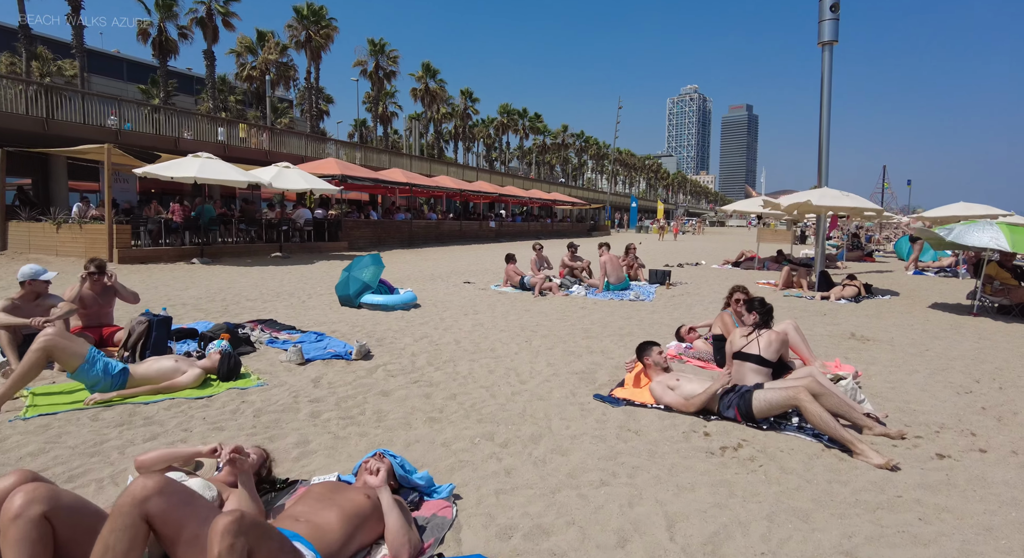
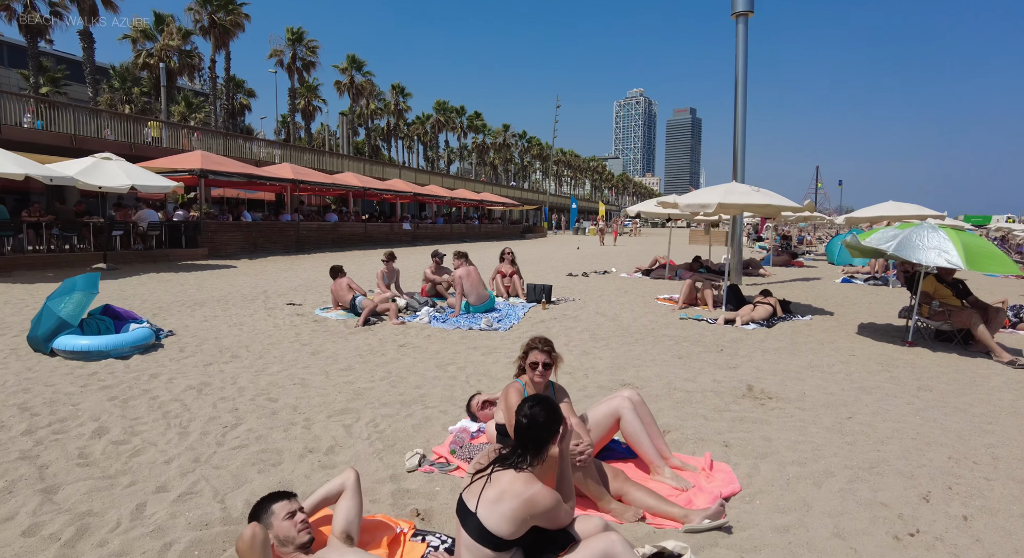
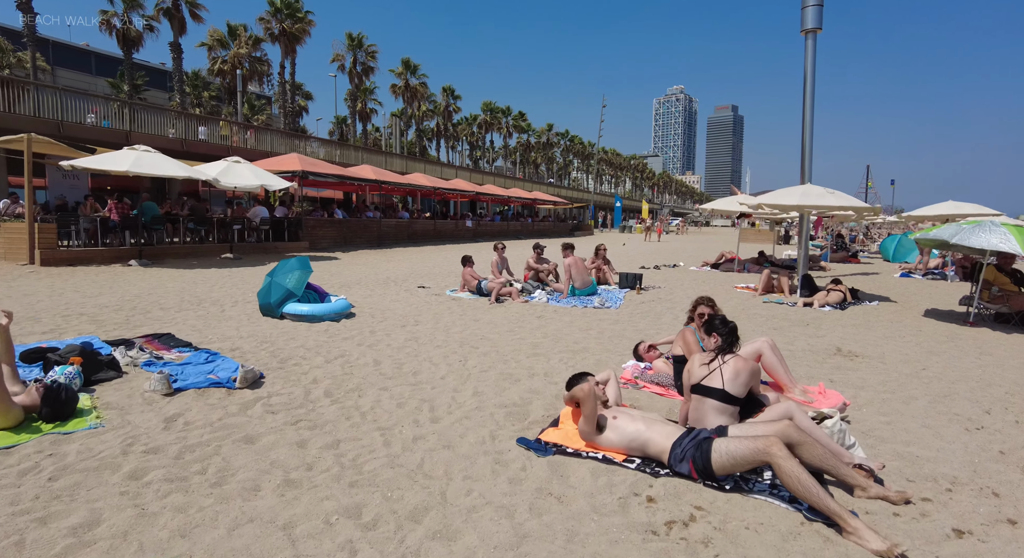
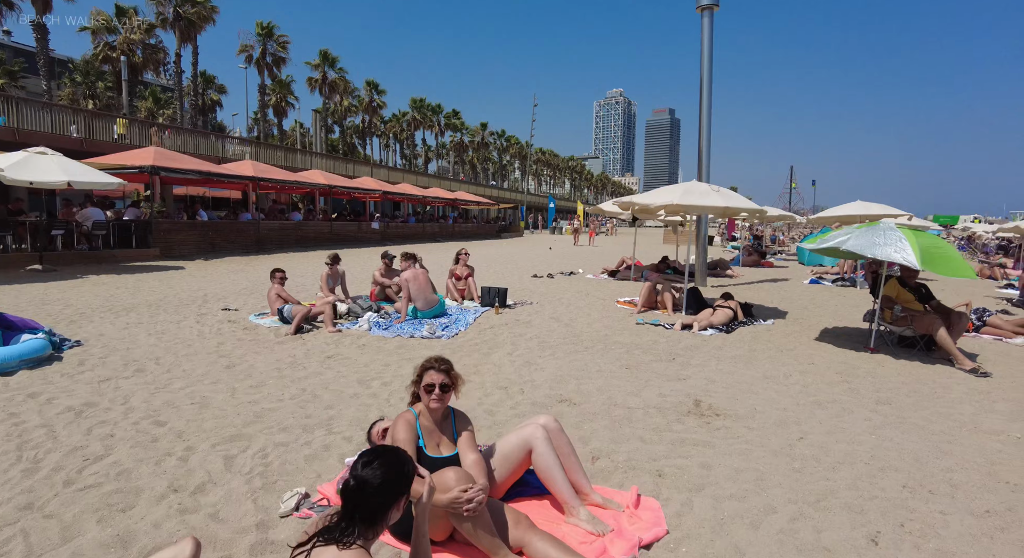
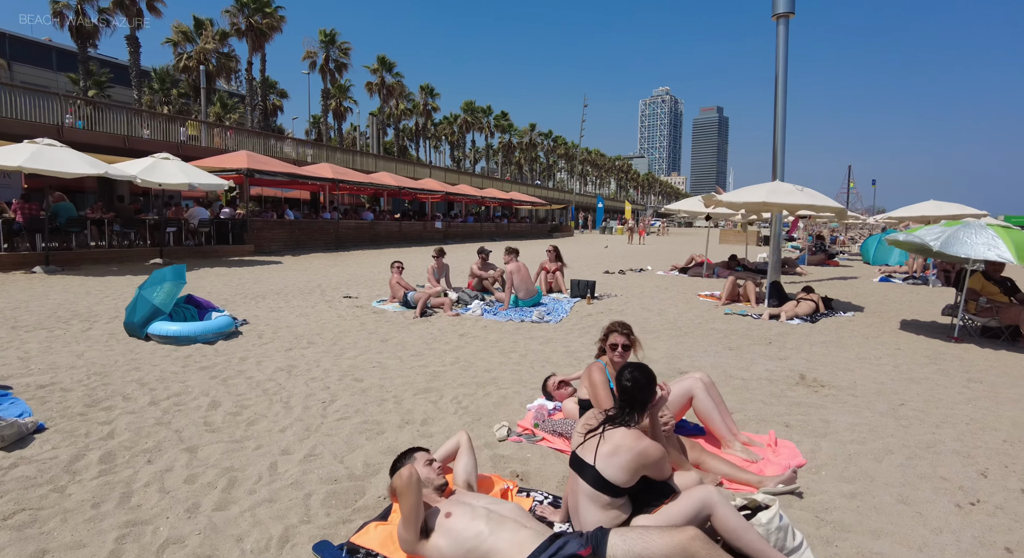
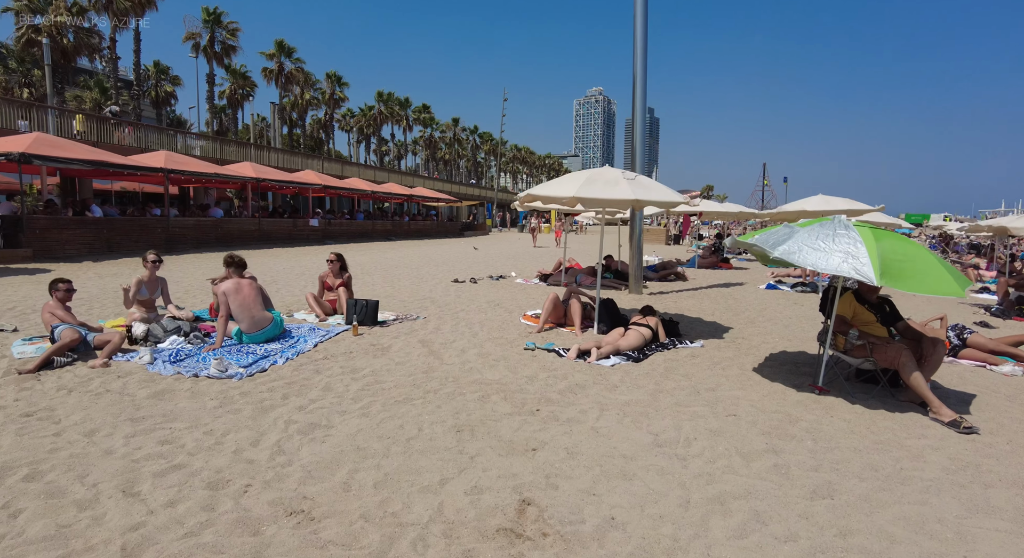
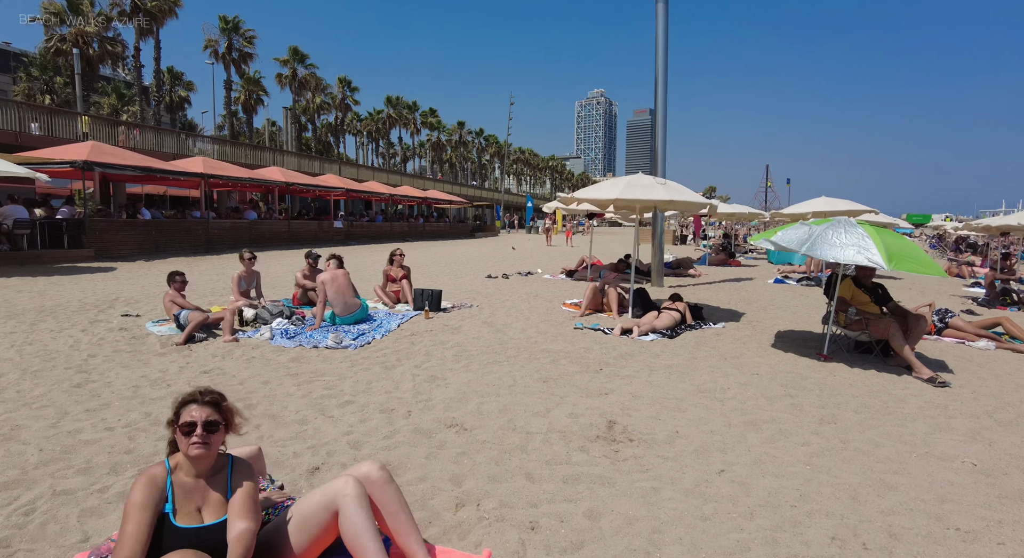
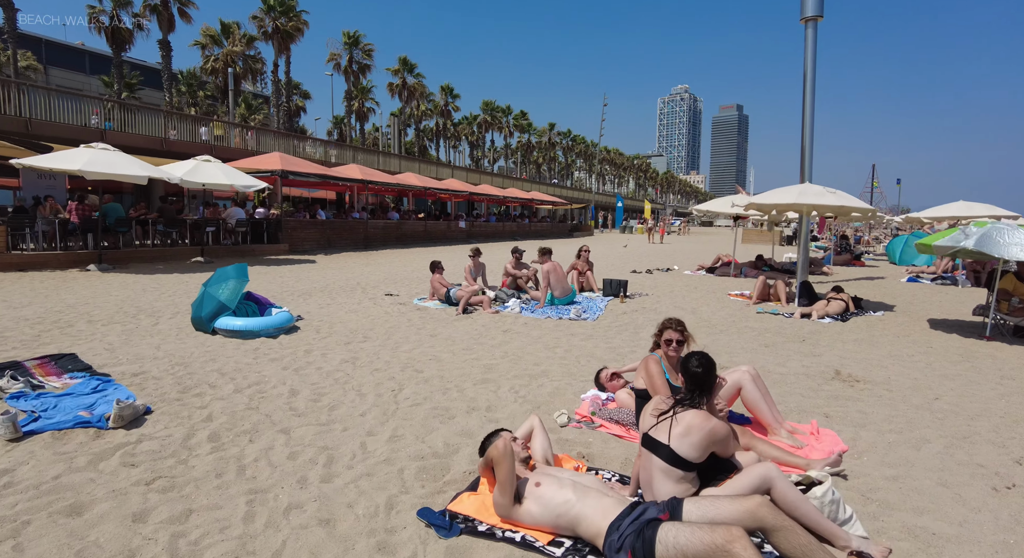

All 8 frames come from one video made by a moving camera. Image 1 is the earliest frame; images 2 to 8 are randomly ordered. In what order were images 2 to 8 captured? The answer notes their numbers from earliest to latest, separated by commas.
3, 8, 5, 2, 4, 7, 6
